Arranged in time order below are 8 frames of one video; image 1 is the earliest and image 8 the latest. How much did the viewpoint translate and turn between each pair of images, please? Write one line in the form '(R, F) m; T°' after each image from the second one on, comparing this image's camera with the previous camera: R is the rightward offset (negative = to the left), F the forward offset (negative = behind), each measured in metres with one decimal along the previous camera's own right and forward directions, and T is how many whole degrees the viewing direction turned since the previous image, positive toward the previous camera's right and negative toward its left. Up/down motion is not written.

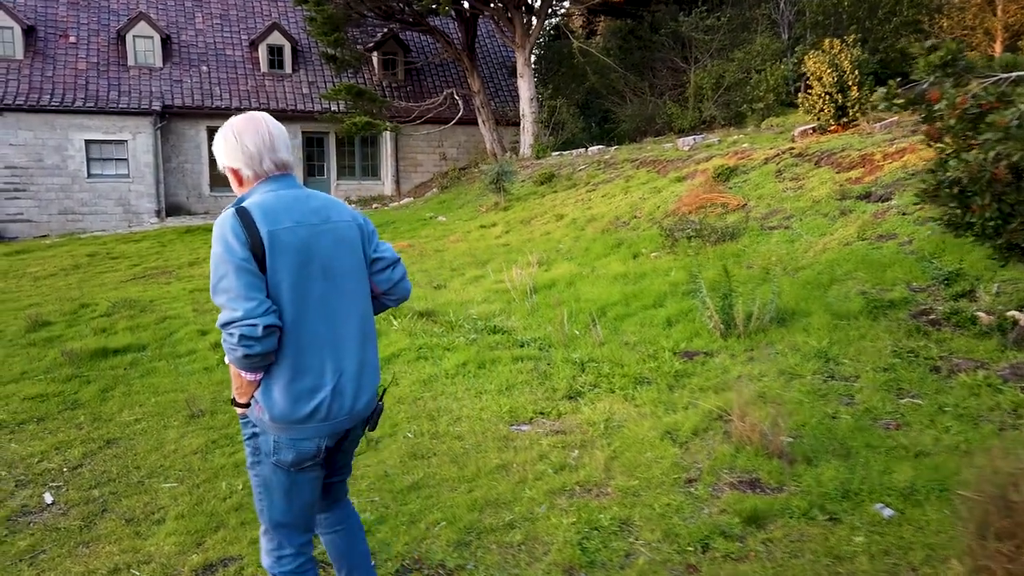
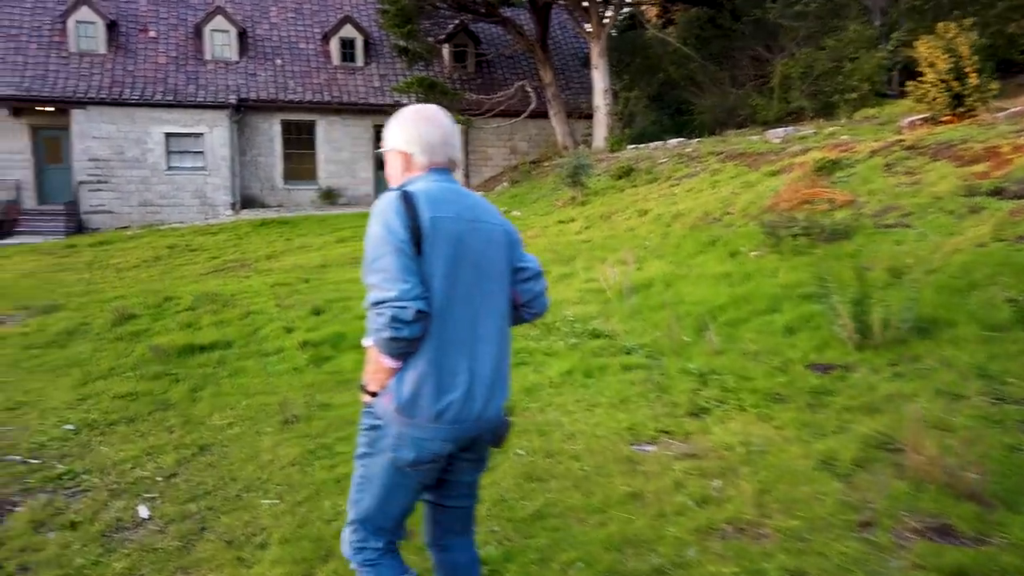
(-0.3, +0.4) m; -4°
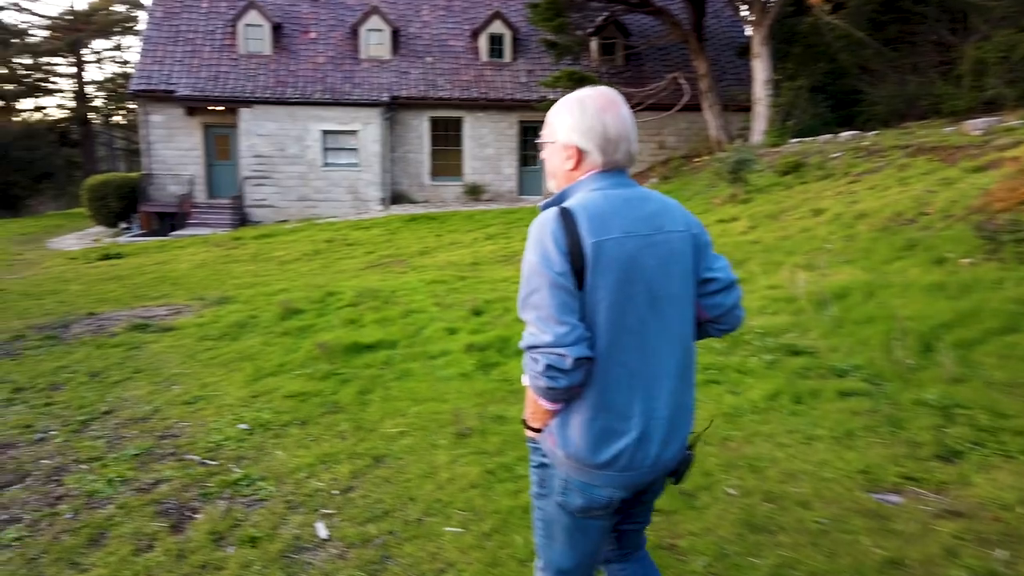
(-0.4, +0.5) m; -10°
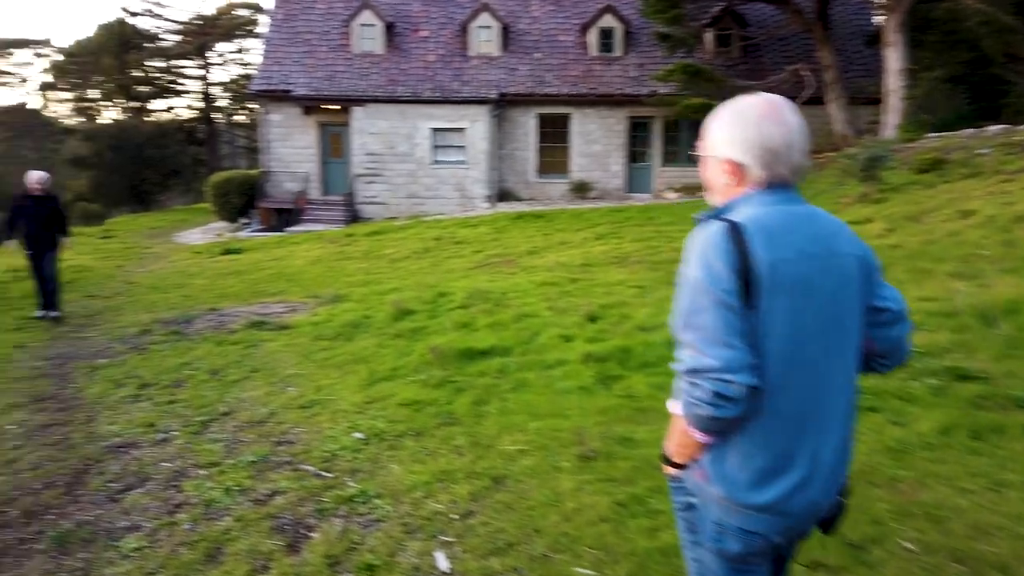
(-0.2, +0.3) m; -7°
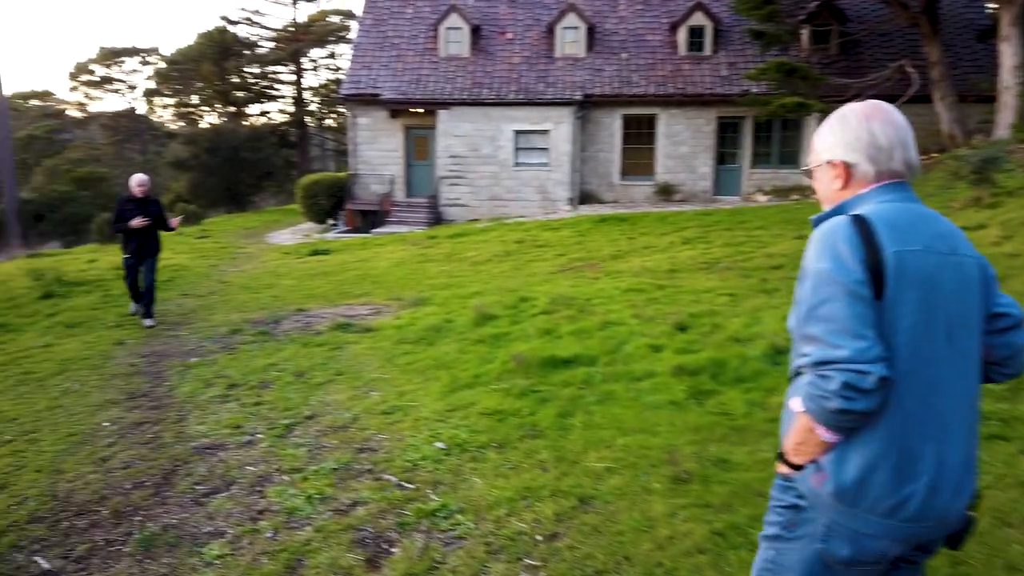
(-0.1, +0.2) m; -6°
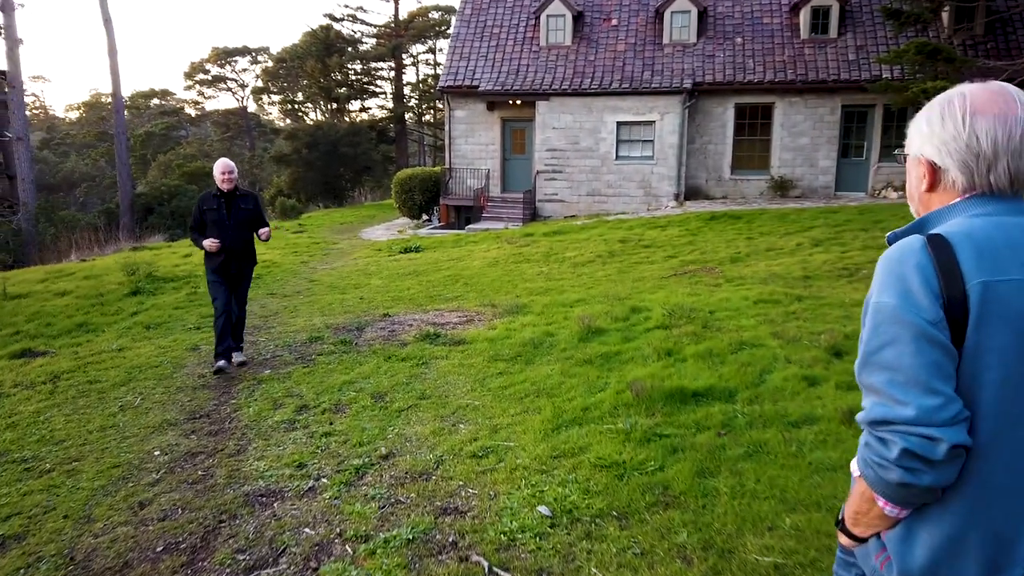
(-0.2, +1.0) m; -7°
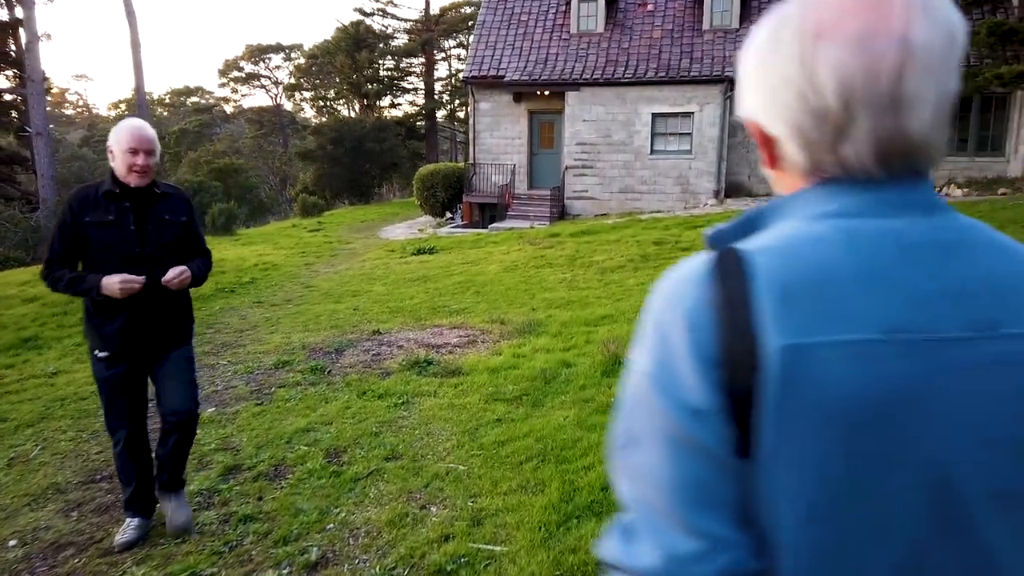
(+0.2, +1.4) m; -2°
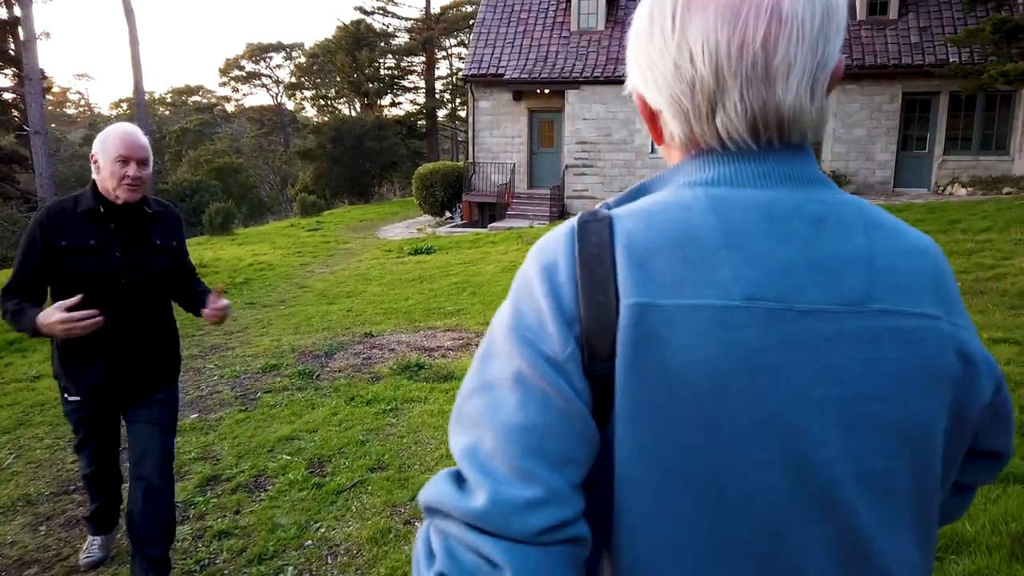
(+0.1, +0.2) m; 0°
